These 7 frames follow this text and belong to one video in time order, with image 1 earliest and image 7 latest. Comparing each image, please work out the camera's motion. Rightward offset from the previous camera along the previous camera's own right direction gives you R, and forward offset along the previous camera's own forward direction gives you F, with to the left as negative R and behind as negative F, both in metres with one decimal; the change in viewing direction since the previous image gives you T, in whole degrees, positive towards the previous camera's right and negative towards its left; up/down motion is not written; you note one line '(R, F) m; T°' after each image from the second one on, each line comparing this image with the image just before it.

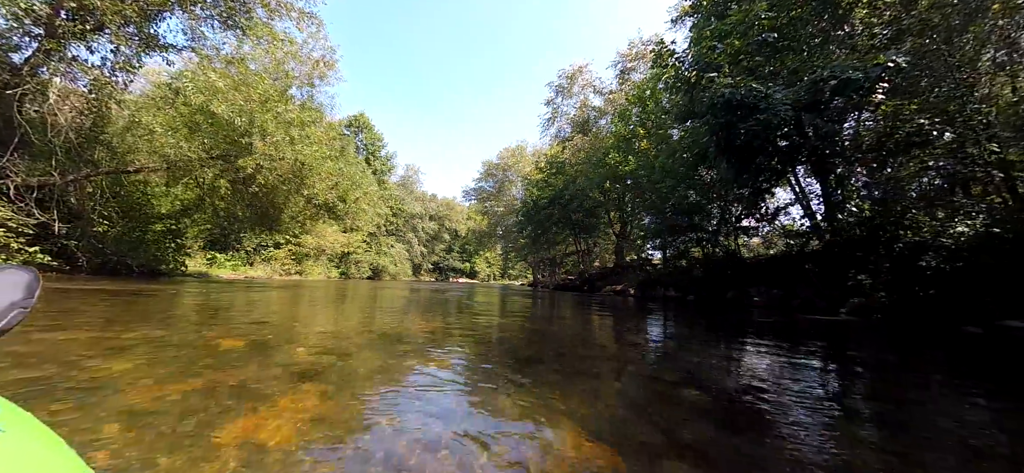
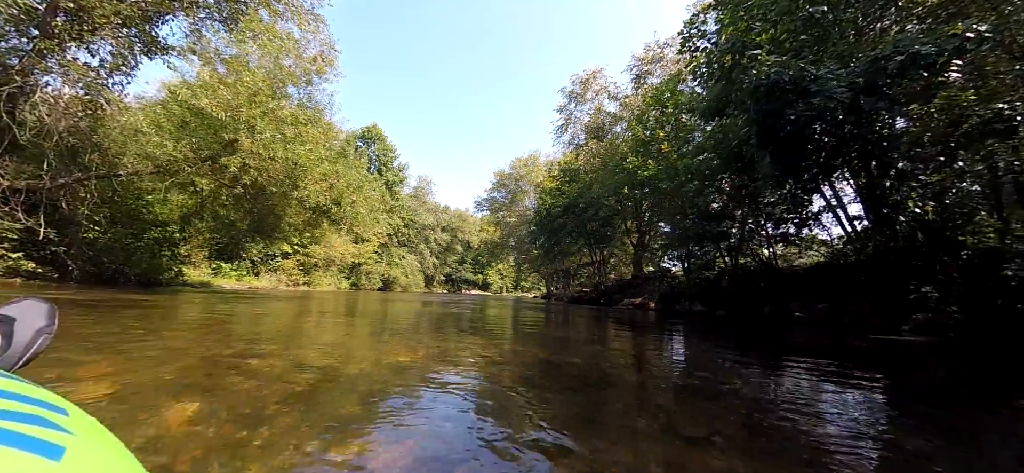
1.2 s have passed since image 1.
(0.0, +0.8) m; -2°
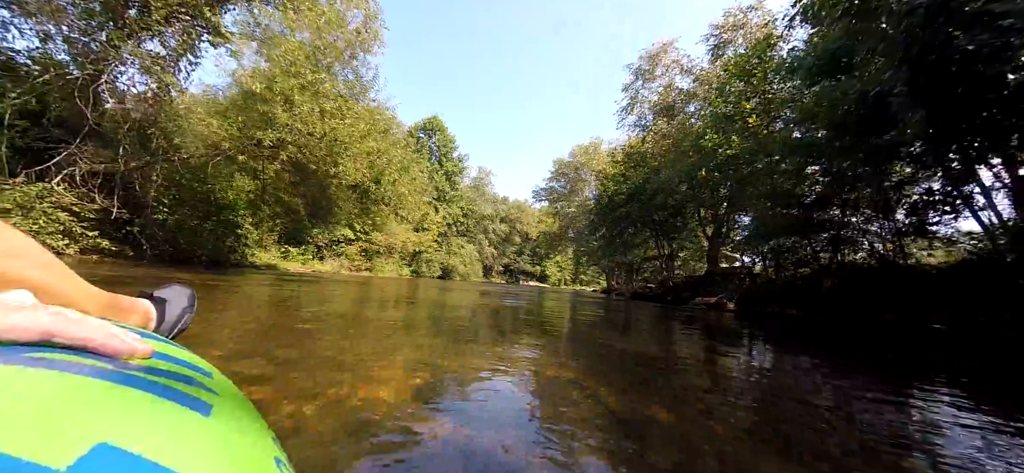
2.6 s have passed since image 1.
(+0.1, +1.0) m; -9°
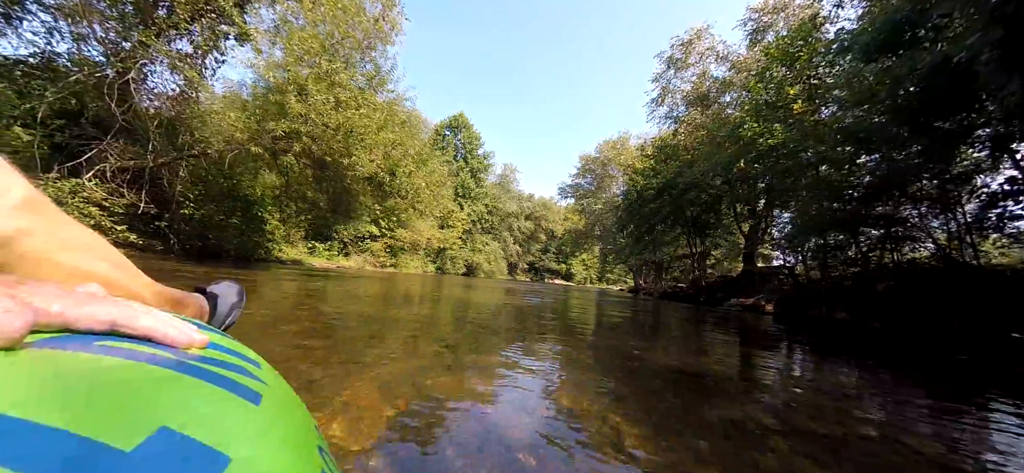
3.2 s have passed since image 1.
(+0.1, +0.4) m; -4°
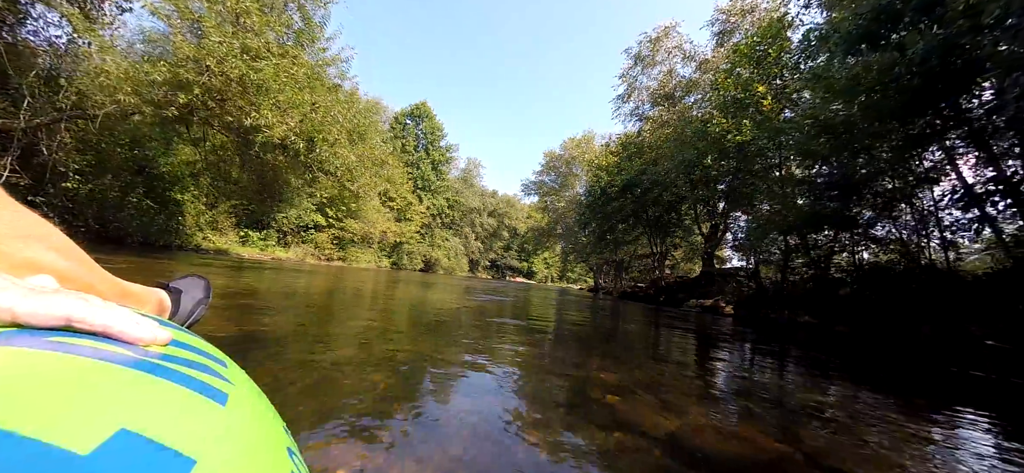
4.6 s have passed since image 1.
(+0.2, +0.9) m; +5°
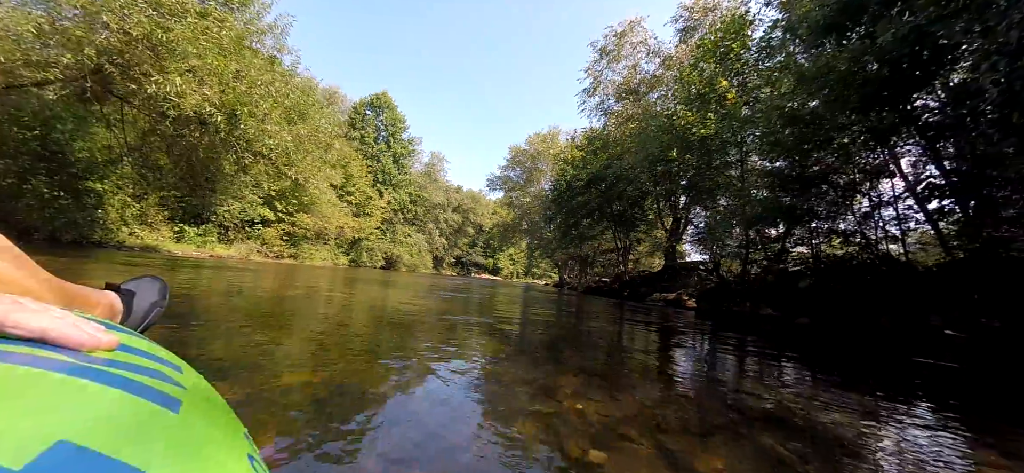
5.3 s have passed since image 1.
(+0.1, +0.5) m; +5°
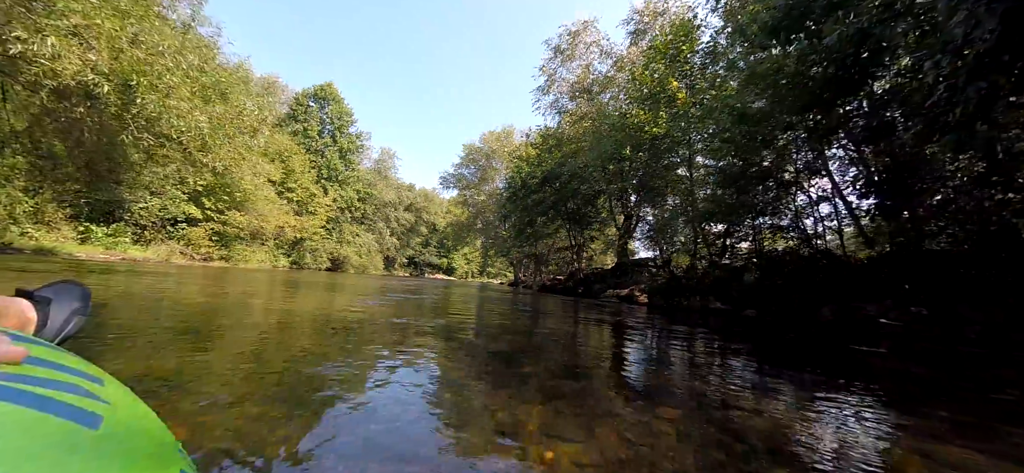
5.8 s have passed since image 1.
(0.0, +0.3) m; +7°
